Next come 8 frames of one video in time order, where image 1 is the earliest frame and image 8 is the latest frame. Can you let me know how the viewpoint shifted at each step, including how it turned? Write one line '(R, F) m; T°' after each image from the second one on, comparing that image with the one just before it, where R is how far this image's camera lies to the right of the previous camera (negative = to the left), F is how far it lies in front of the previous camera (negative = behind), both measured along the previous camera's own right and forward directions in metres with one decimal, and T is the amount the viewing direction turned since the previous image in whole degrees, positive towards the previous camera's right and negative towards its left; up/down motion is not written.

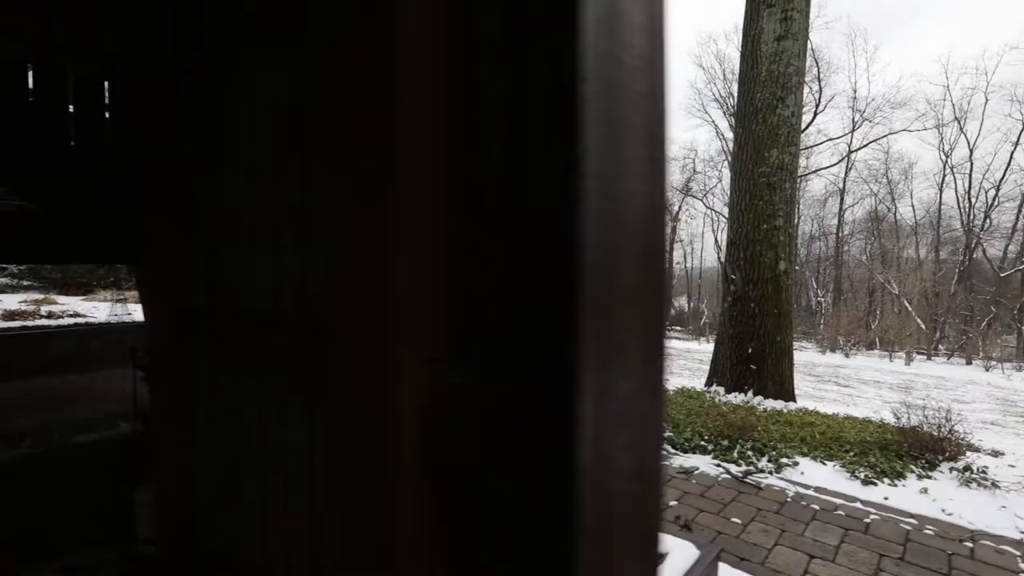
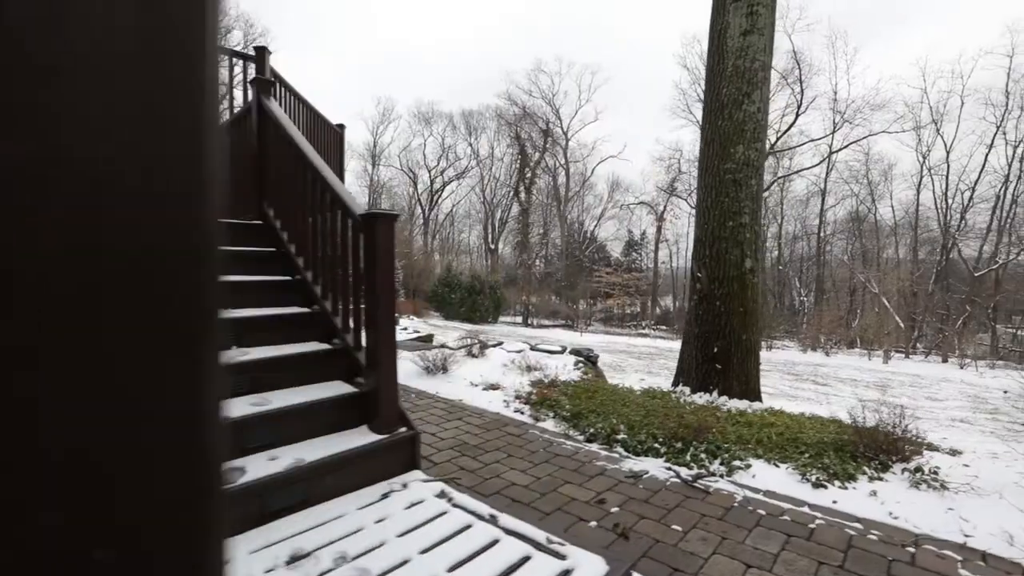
(+0.3, +0.1) m; +1°
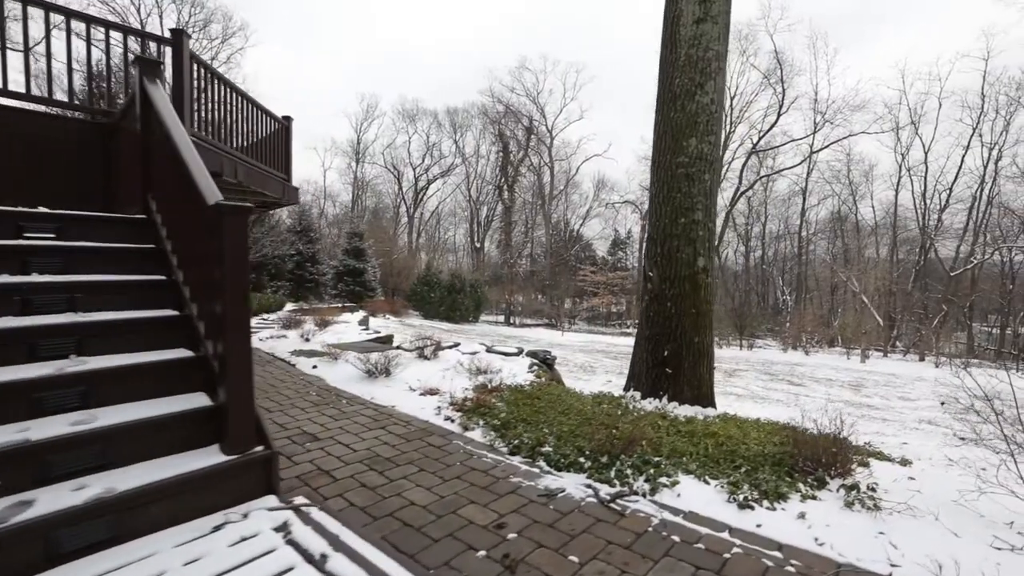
(+0.5, +0.3) m; +1°
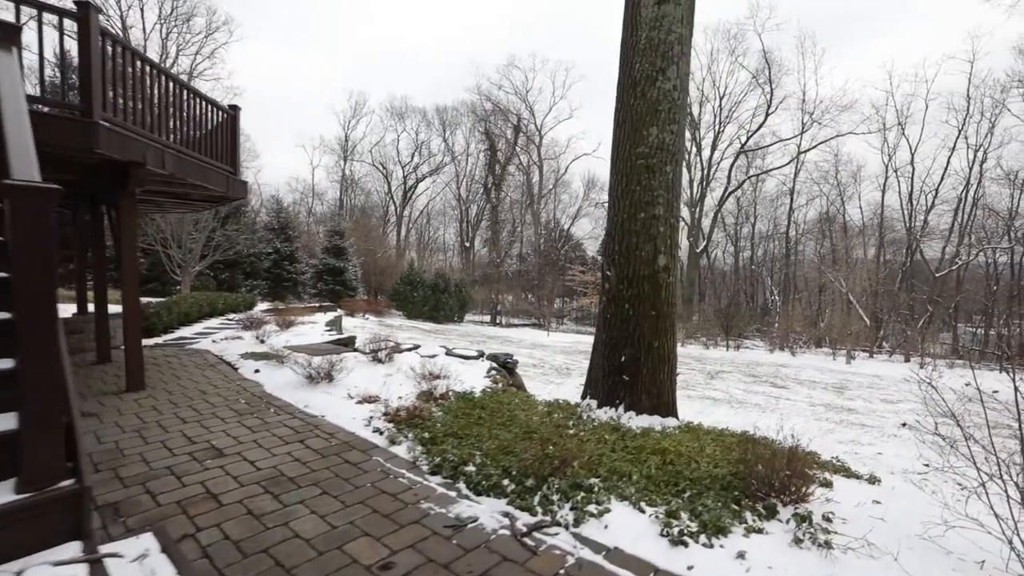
(+0.4, +0.4) m; +1°
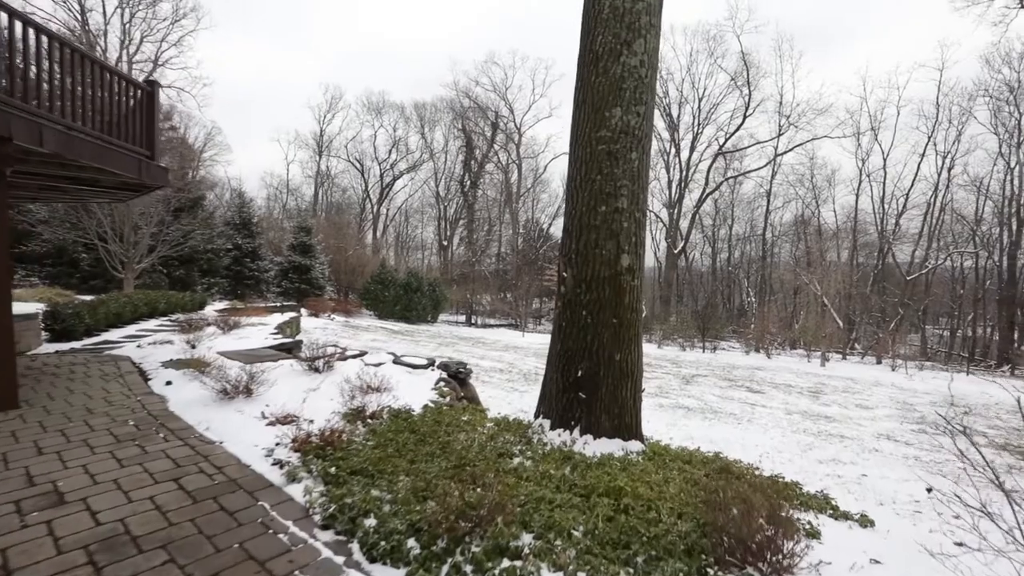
(+0.3, +0.6) m; +2°
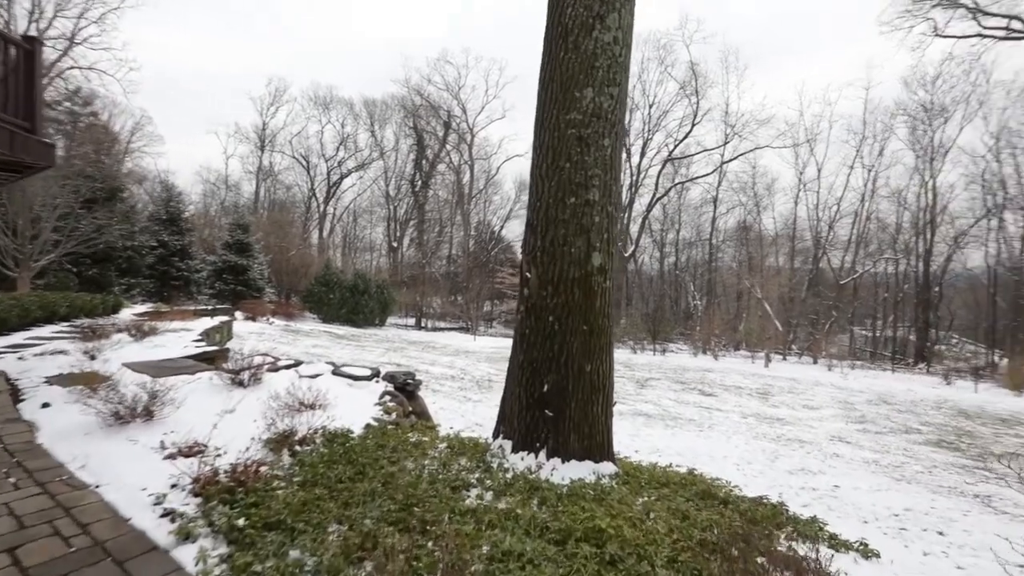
(0.0, +0.5) m; +6°
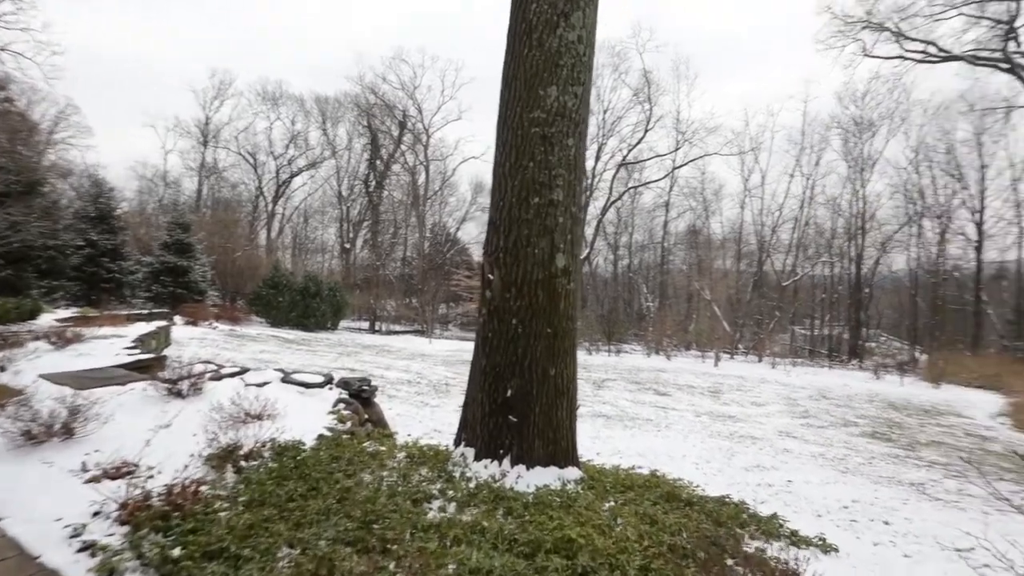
(0.0, +0.1) m; +5°
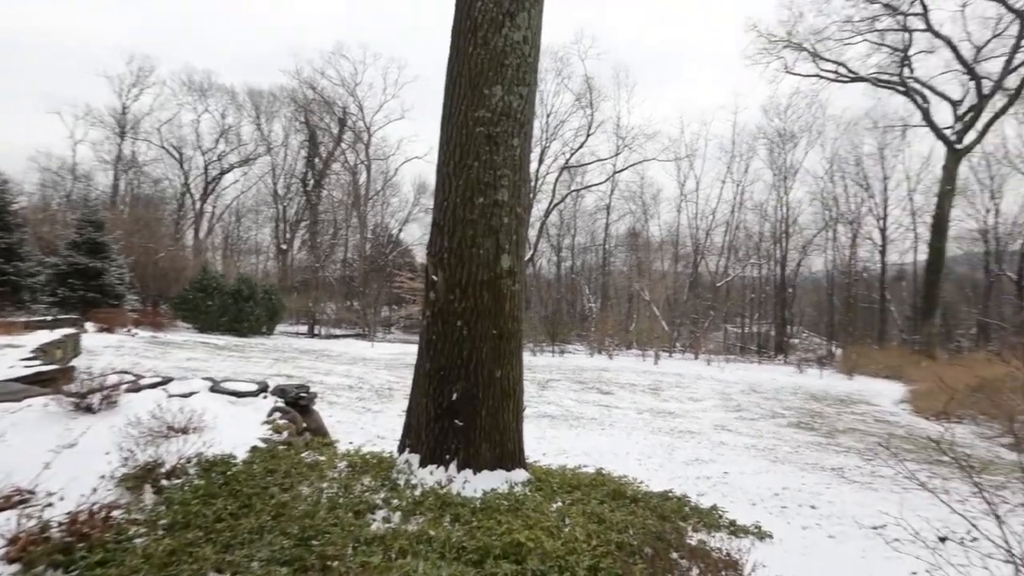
(0.0, 0.0) m; +6°
